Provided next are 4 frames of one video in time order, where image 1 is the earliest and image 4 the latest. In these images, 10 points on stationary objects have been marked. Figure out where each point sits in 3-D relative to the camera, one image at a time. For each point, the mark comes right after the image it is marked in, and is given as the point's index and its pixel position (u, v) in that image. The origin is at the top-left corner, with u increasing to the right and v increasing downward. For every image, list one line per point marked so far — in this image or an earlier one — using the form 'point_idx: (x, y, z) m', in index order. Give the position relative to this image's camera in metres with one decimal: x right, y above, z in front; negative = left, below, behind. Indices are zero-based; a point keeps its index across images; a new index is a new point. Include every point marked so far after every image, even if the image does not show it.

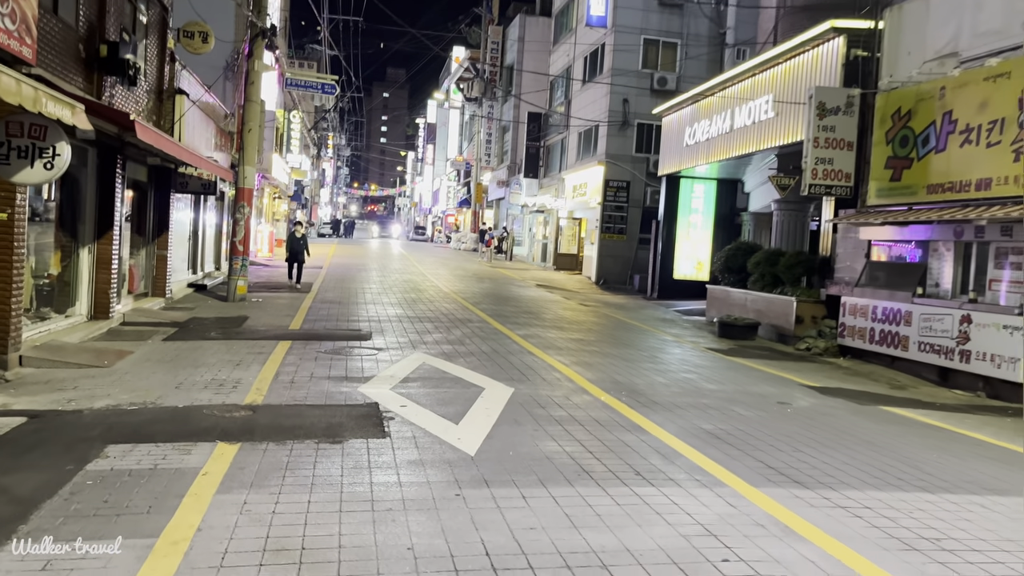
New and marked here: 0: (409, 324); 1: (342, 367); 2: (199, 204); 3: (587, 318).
0: (-1.7, -0.6, +13.0) m
1: (-1.9, -0.9, +8.8) m
2: (-7.2, +1.9, +18.7) m
3: (+1.6, -0.6, +16.7) m
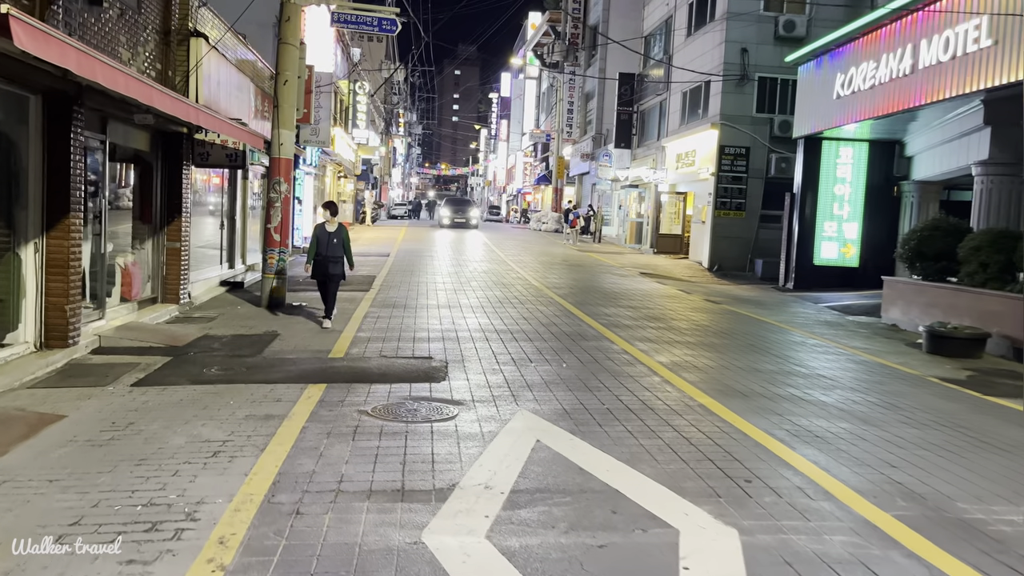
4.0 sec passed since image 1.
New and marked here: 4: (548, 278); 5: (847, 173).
0: (-0.2, -0.7, +9.1) m
1: (-0.7, -1.0, +4.9) m
2: (-5.2, +2.0, +15.2) m
3: (+3.4, -0.6, +12.4) m
4: (+0.8, +0.2, +18.8) m
5: (+8.1, +2.8, +19.5) m
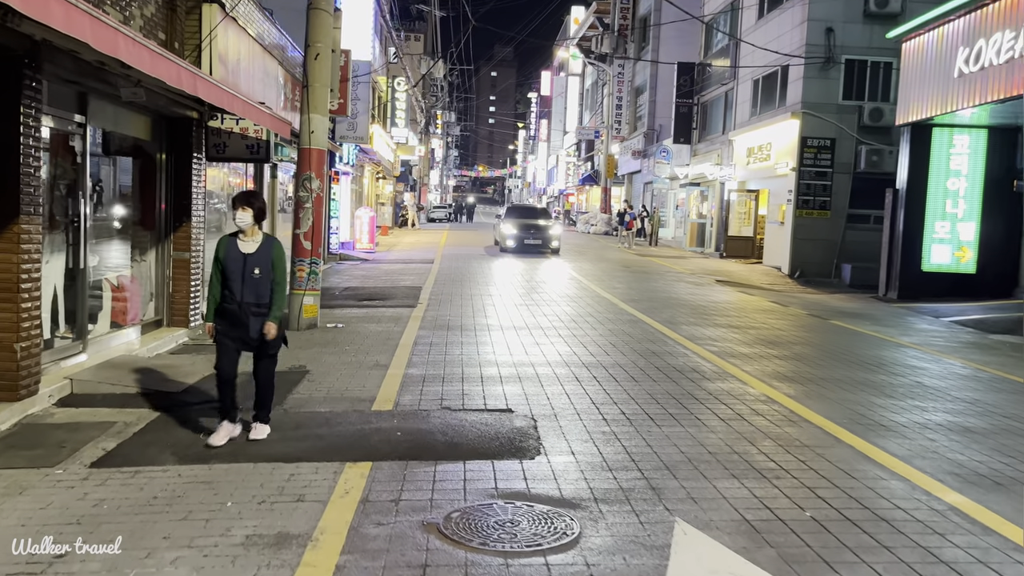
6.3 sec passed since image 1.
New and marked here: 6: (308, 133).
0: (+0.7, -0.9, +6.8) m
1: (0.0, -1.2, +2.7) m
2: (-4.1, +1.7, +13.1) m
3: (+4.5, -0.8, +10.0) m
4: (+2.1, 0.0, +16.4) m
5: (+9.4, +2.6, +16.8) m
6: (-2.5, +1.9, +10.1) m
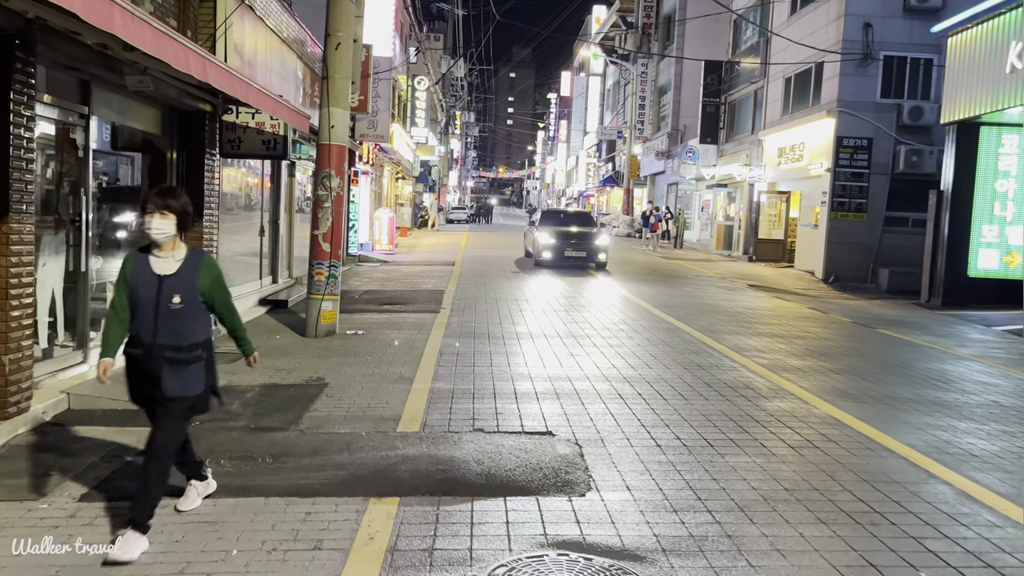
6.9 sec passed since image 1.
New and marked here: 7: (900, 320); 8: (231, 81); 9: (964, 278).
0: (+1.0, -0.9, +6.1) m
1: (+0.2, -1.3, +2.1) m
2: (-3.6, +1.7, +12.6) m
3: (+4.8, -0.9, +9.3) m
4: (+2.6, -0.1, +15.7) m
5: (+9.9, +2.4, +16.0) m
6: (-2.2, +1.9, +9.5) m
7: (+6.8, -0.6, +14.1) m
8: (-2.4, +1.7, +6.7) m
9: (+9.3, +0.2, +16.5) m
